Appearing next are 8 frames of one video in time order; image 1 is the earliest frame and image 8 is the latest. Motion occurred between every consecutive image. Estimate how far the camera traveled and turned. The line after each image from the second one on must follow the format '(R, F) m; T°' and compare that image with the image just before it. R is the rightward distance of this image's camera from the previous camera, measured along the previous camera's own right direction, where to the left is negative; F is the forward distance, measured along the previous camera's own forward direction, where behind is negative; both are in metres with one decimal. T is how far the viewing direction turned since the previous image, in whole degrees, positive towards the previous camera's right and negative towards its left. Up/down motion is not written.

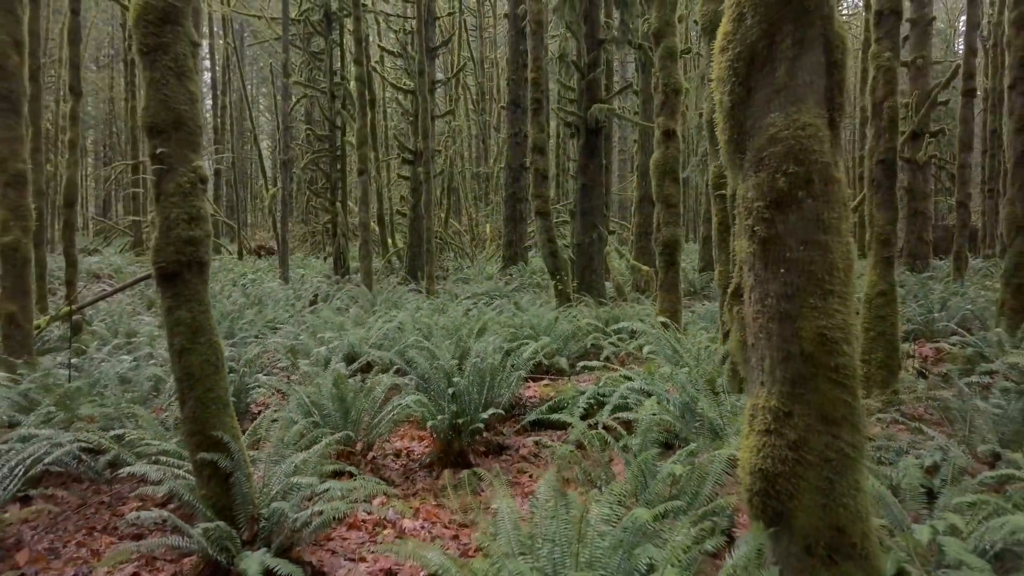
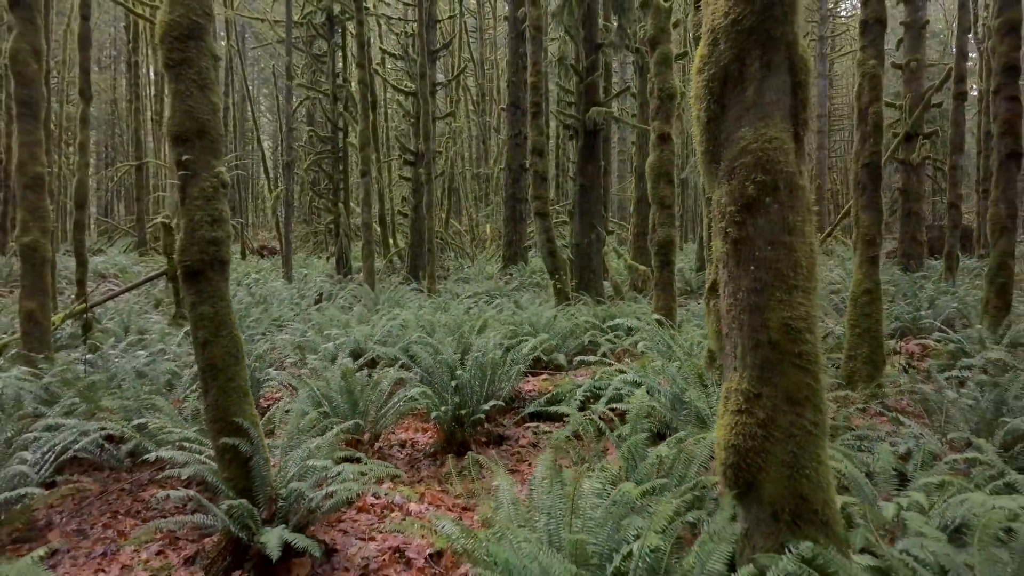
(0.0, -0.2) m; 0°
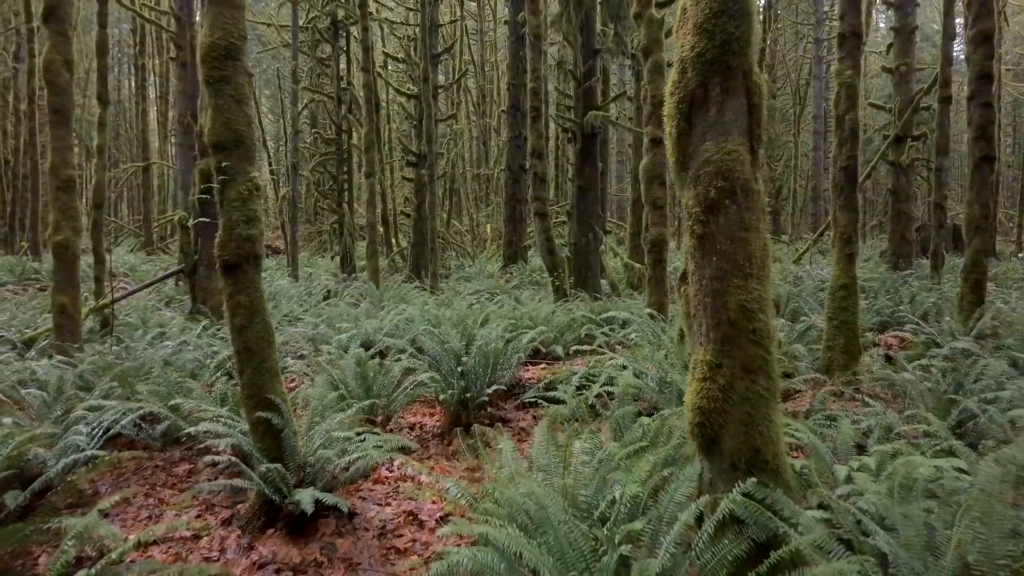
(0.0, -0.4) m; 0°
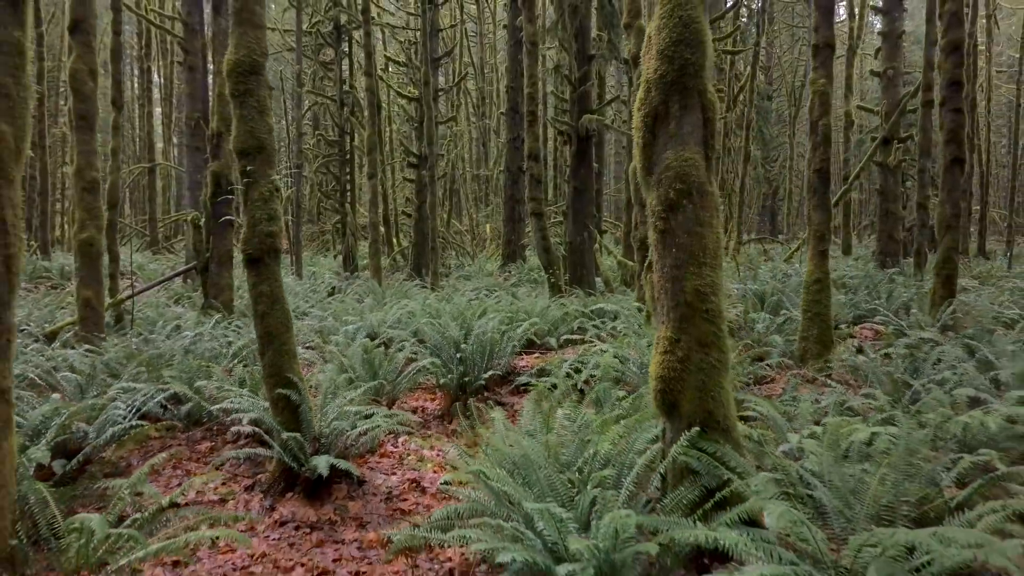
(0.0, -0.4) m; 0°
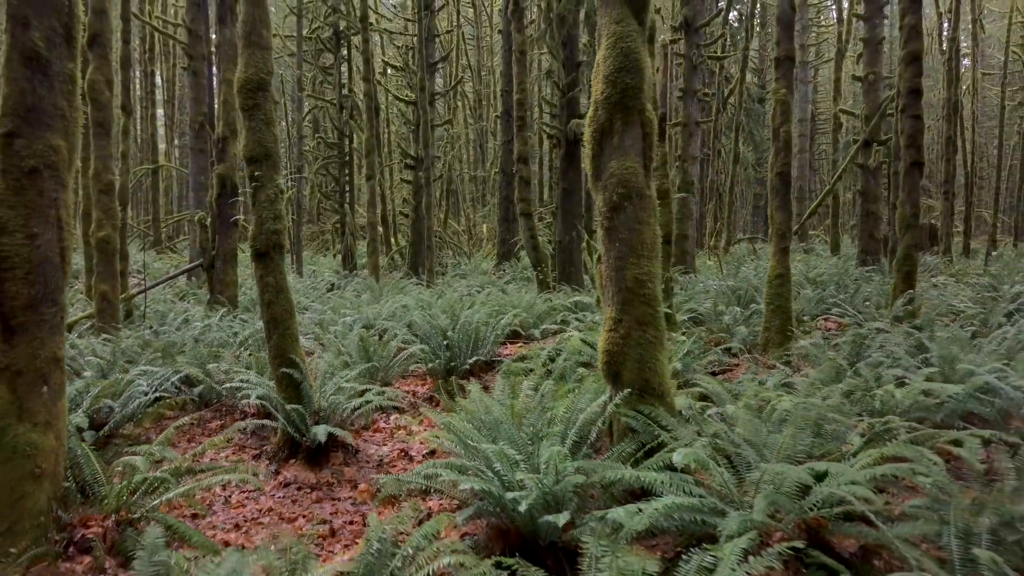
(+0.2, -0.5) m; 0°
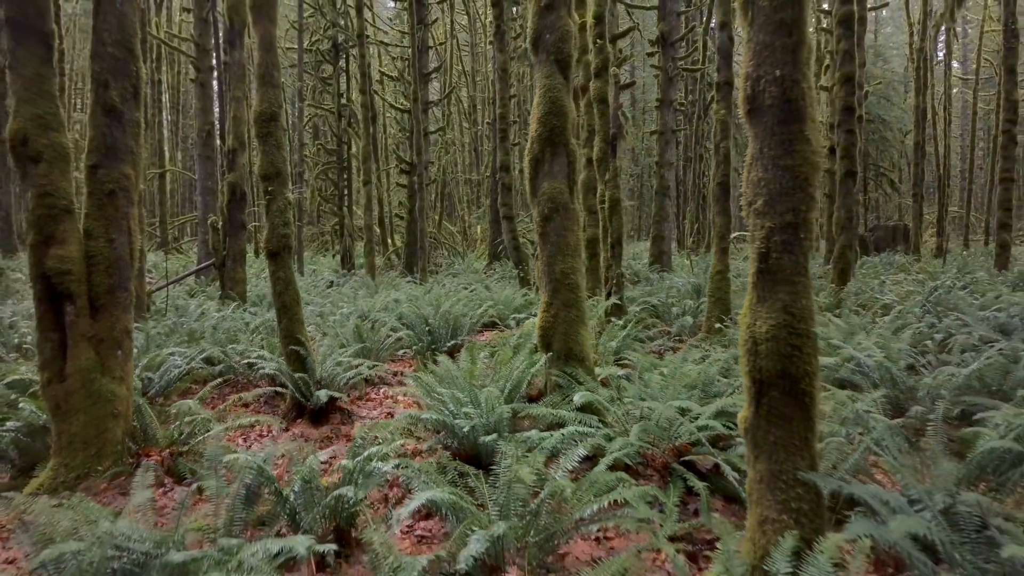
(+0.3, -1.1) m; 0°
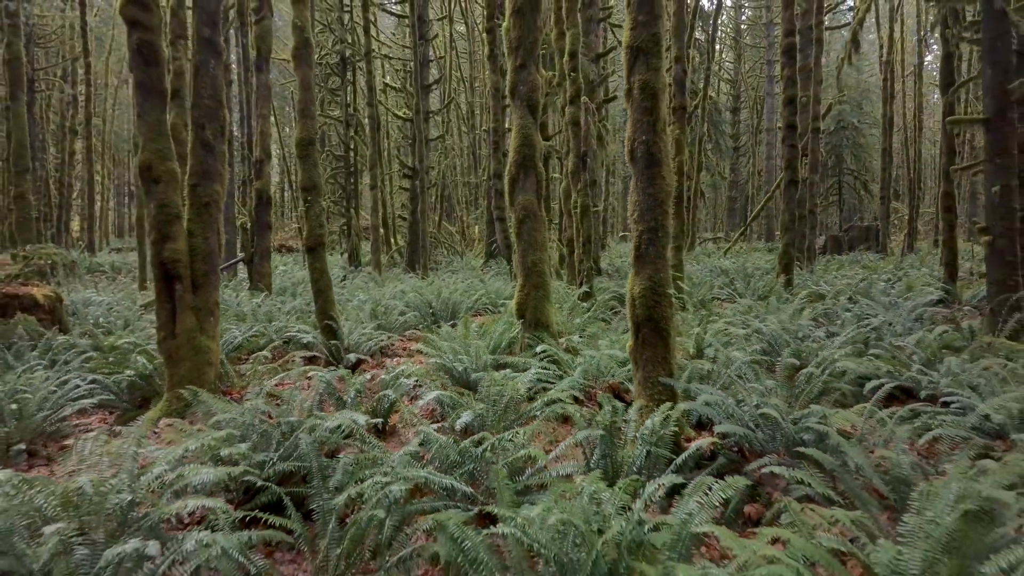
(+0.1, -1.6) m; 0°
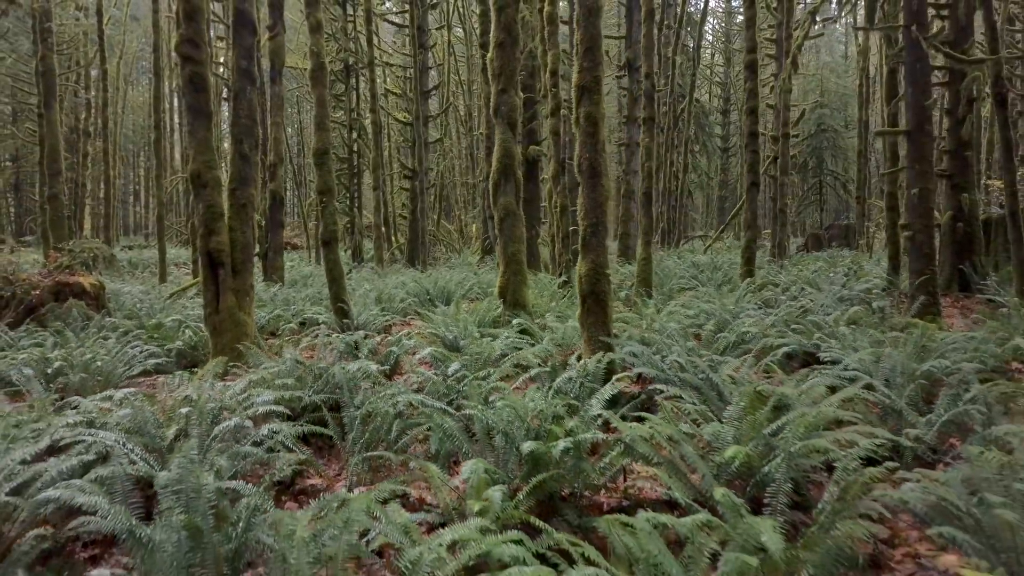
(+0.2, -1.2) m; 0°
